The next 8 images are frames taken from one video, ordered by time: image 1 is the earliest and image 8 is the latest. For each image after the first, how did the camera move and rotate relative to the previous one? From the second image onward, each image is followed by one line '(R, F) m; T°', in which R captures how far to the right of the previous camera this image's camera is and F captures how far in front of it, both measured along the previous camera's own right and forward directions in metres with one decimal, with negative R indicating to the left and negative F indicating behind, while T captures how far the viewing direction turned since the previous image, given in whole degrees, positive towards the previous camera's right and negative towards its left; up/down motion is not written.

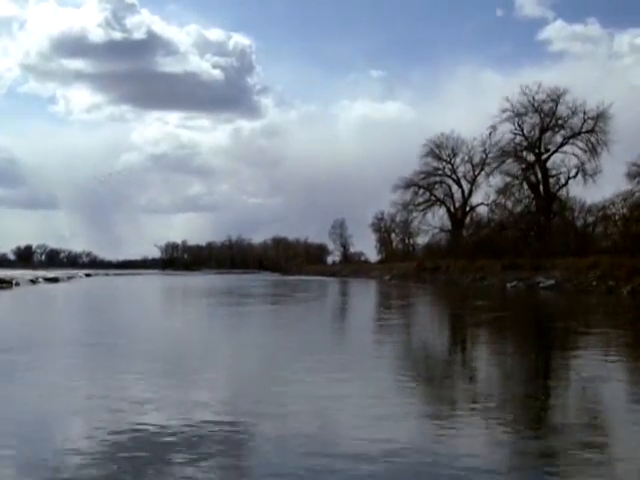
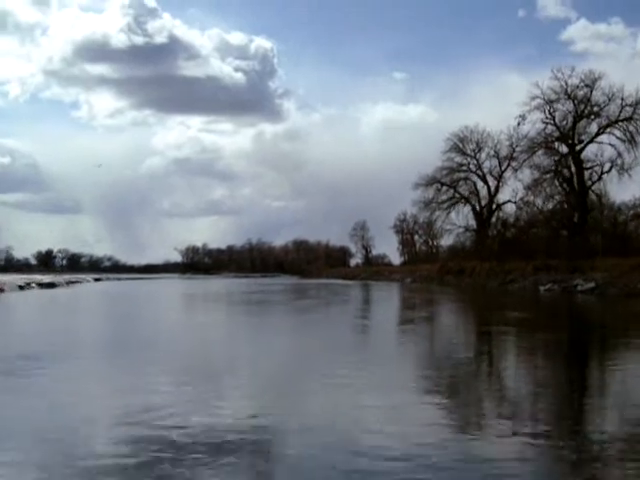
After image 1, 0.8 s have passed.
(+0.1, +0.5) m; -2°
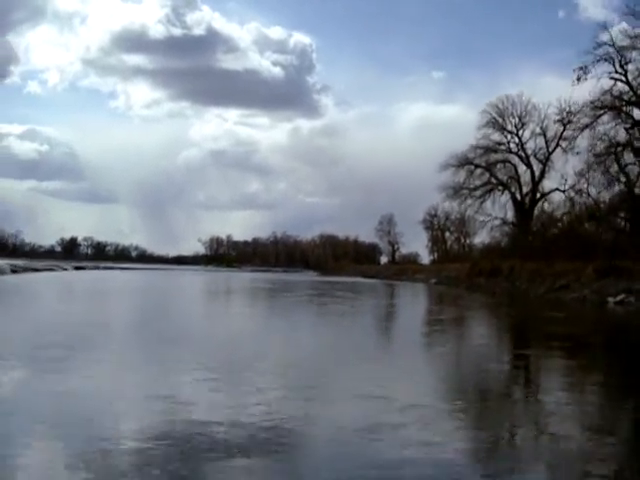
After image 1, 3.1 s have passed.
(+0.2, +1.4) m; -2°
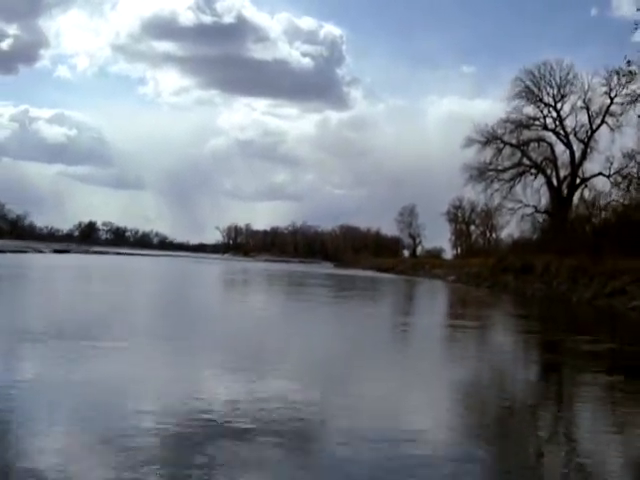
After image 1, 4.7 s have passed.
(+0.2, +1.0) m; -2°
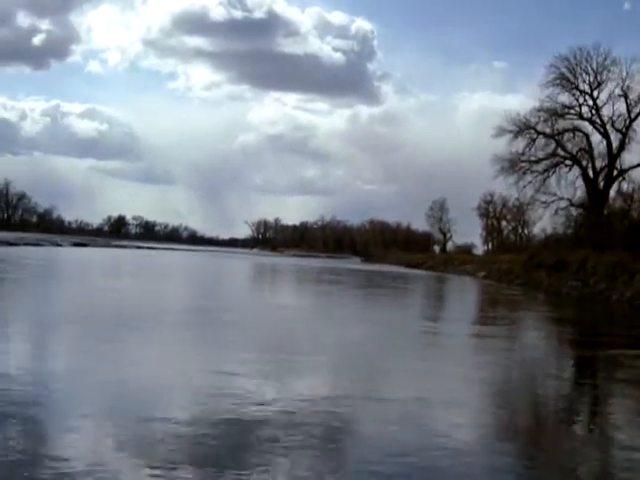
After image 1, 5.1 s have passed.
(0.0, +0.2) m; -2°
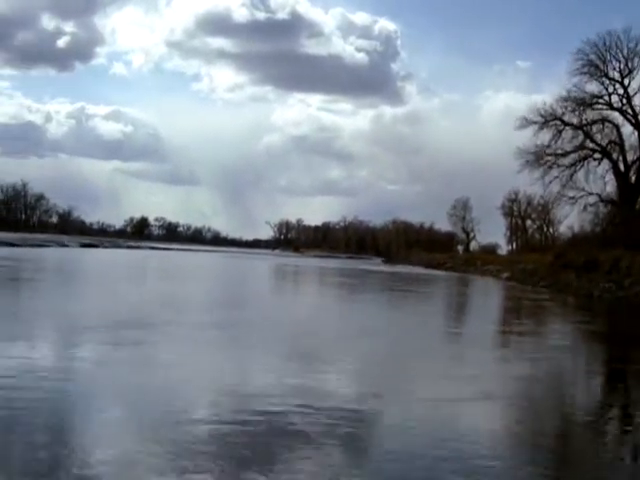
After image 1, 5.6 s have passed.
(+0.1, +0.3) m; -2°
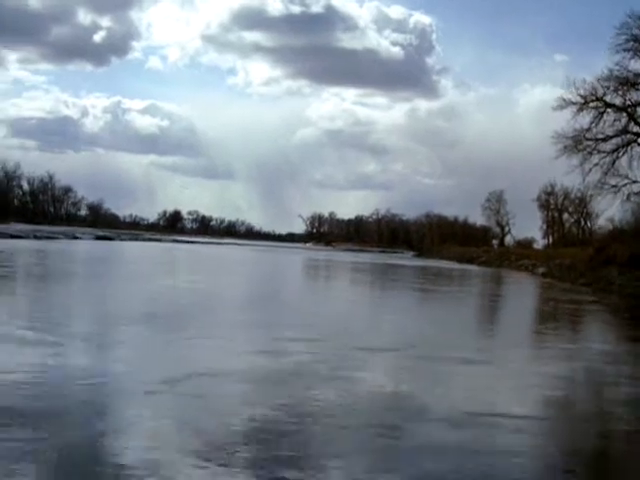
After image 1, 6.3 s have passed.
(+0.1, +0.4) m; -2°
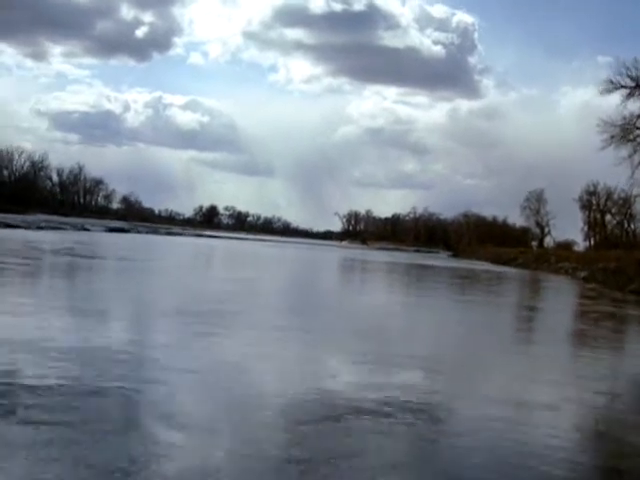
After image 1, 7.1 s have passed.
(+0.1, +0.4) m; -3°
